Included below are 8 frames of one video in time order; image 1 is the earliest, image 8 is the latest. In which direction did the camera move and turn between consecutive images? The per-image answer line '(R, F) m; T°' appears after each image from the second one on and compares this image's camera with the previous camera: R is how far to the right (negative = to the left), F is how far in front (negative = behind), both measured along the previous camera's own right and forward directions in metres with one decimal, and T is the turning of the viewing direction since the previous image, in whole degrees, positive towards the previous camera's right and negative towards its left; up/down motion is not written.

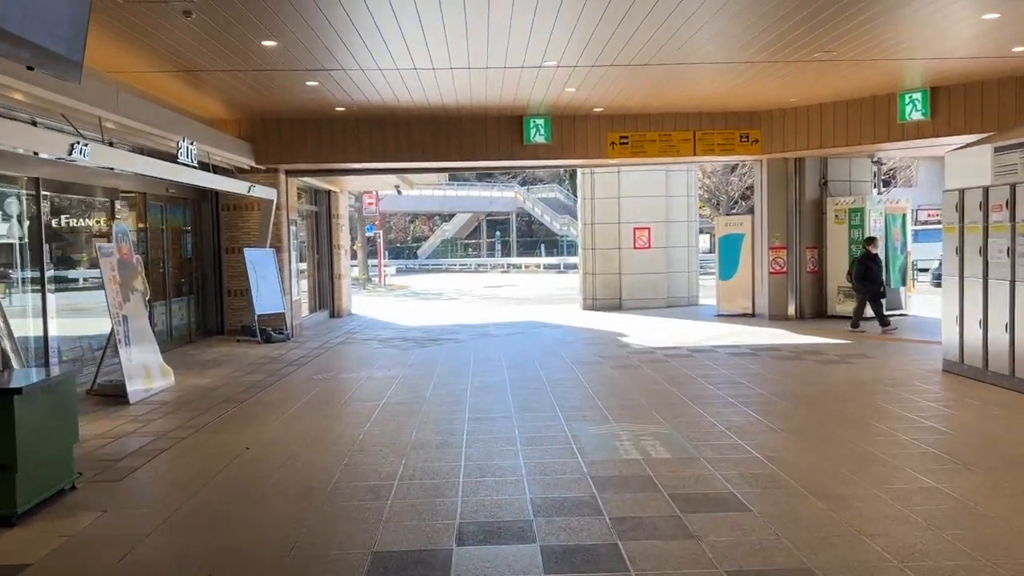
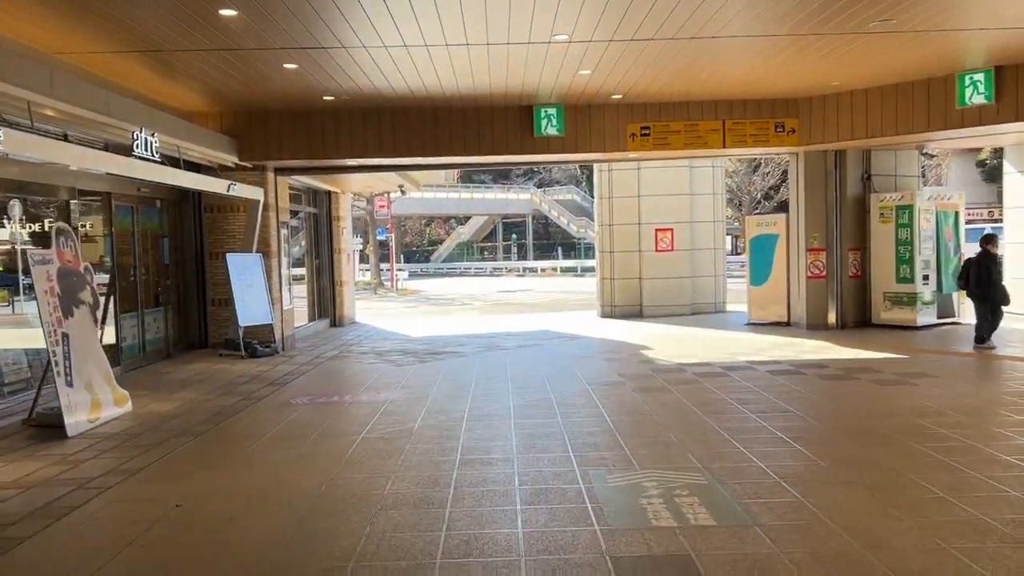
(+0.1, +1.3) m; -1°
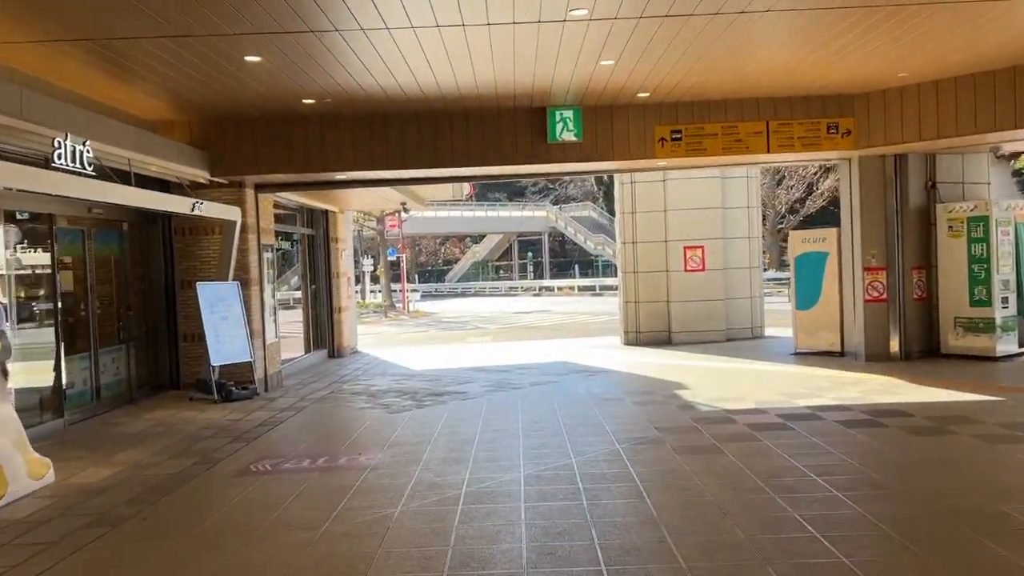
(+0.1, +1.7) m; -1°
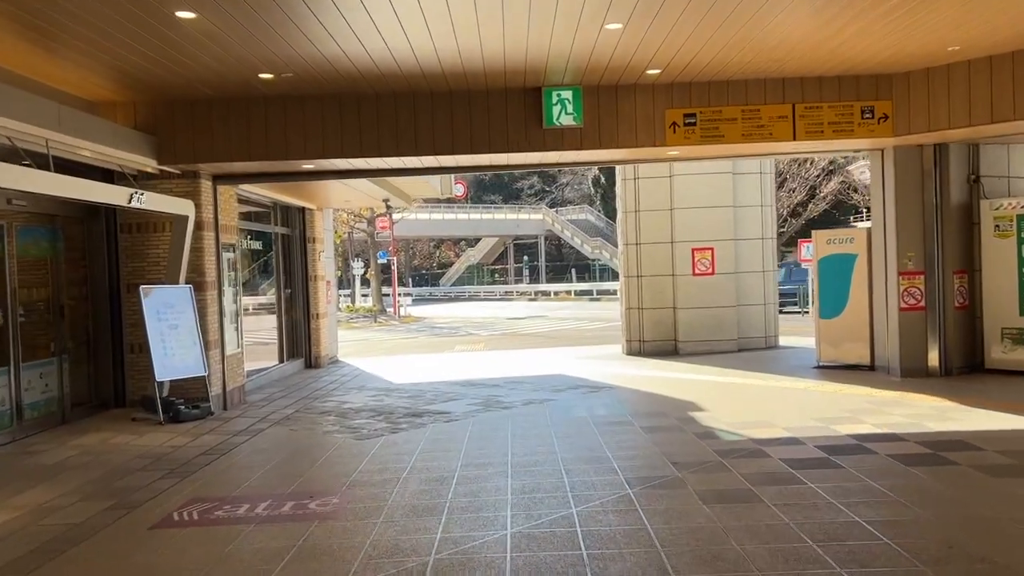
(+0.1, +1.3) m; 0°
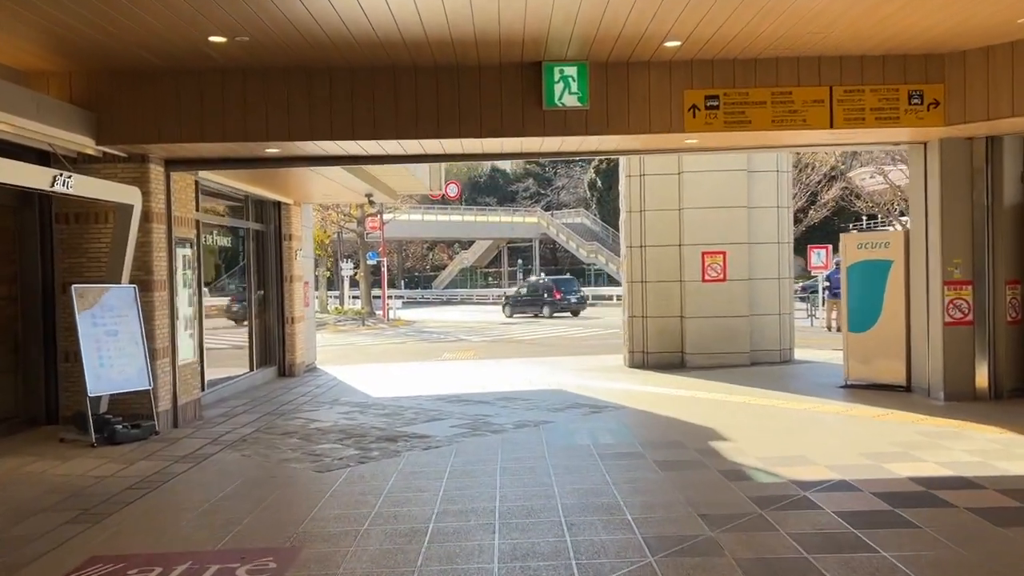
(0.0, +1.3) m; 0°
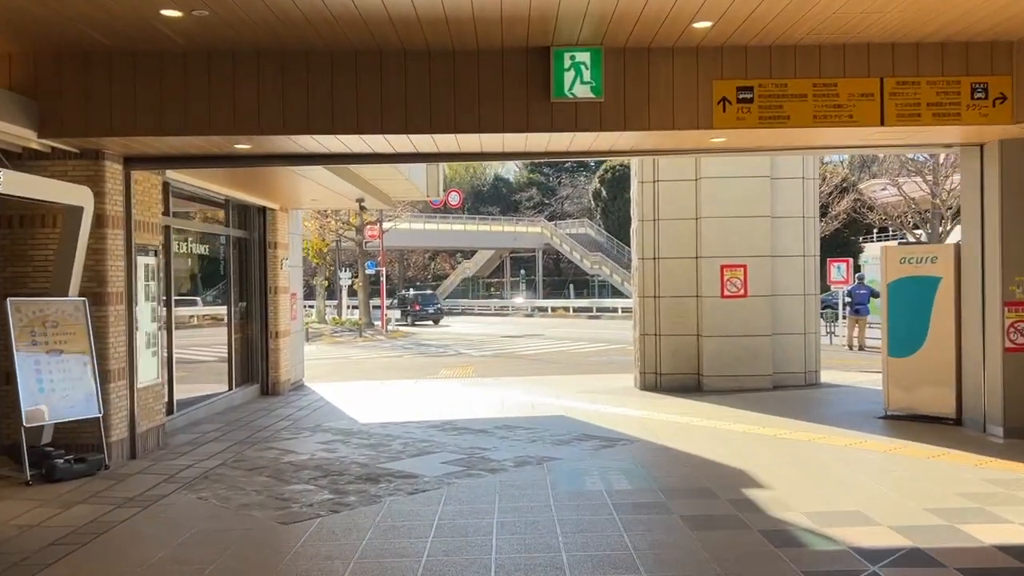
(0.0, +1.1) m; 0°
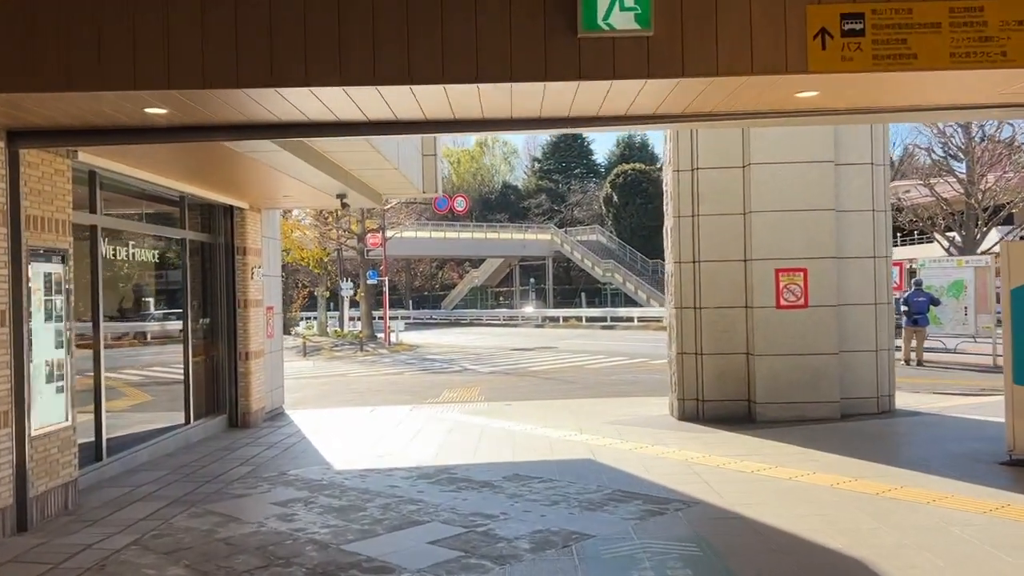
(0.0, +2.1) m; -1°
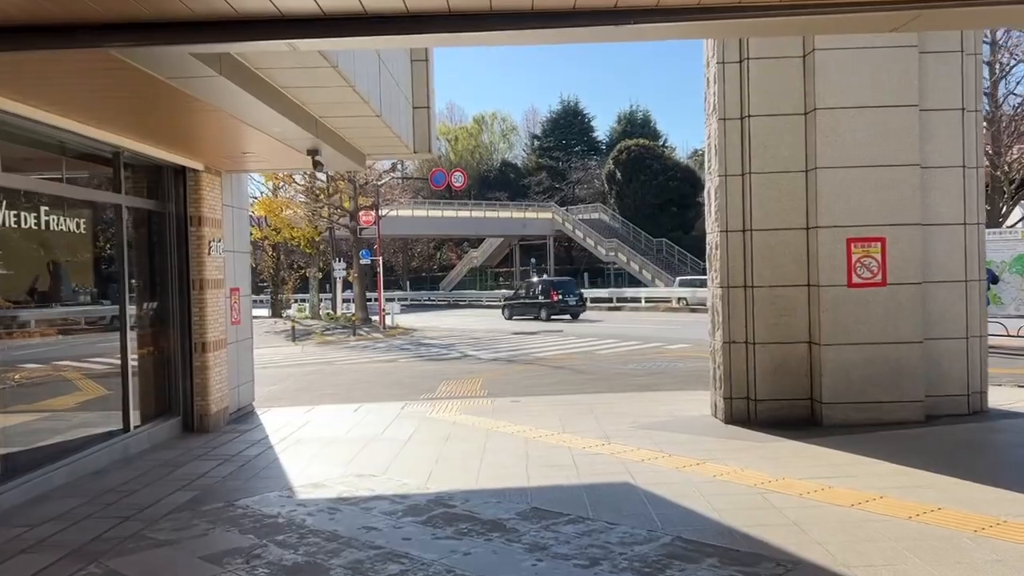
(-0.1, +1.9) m; 0°
